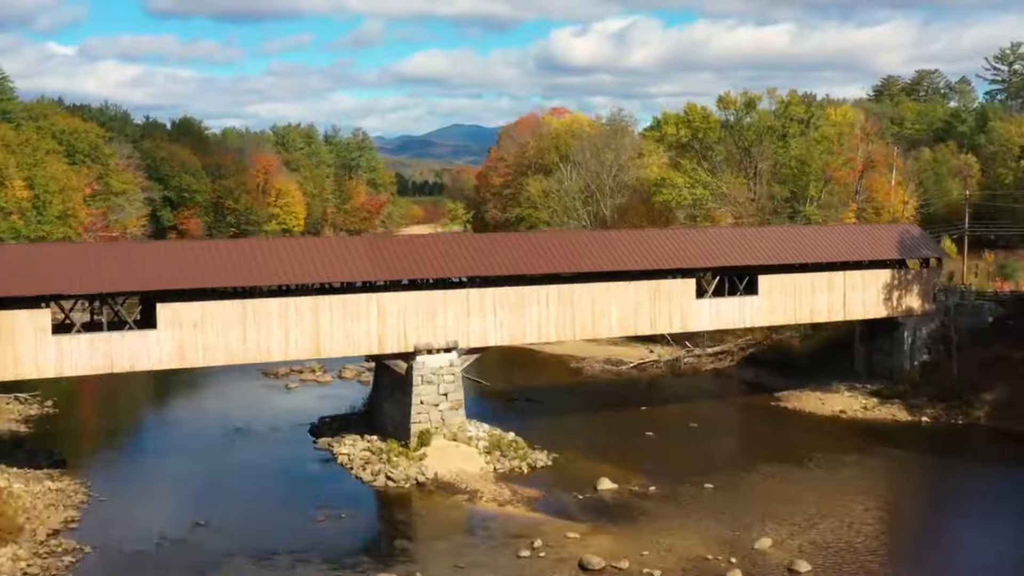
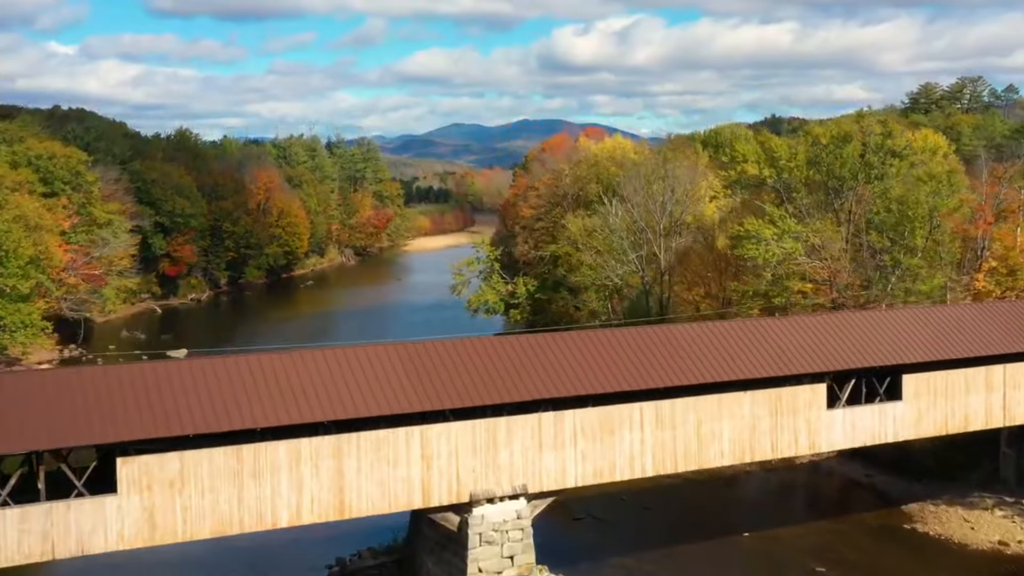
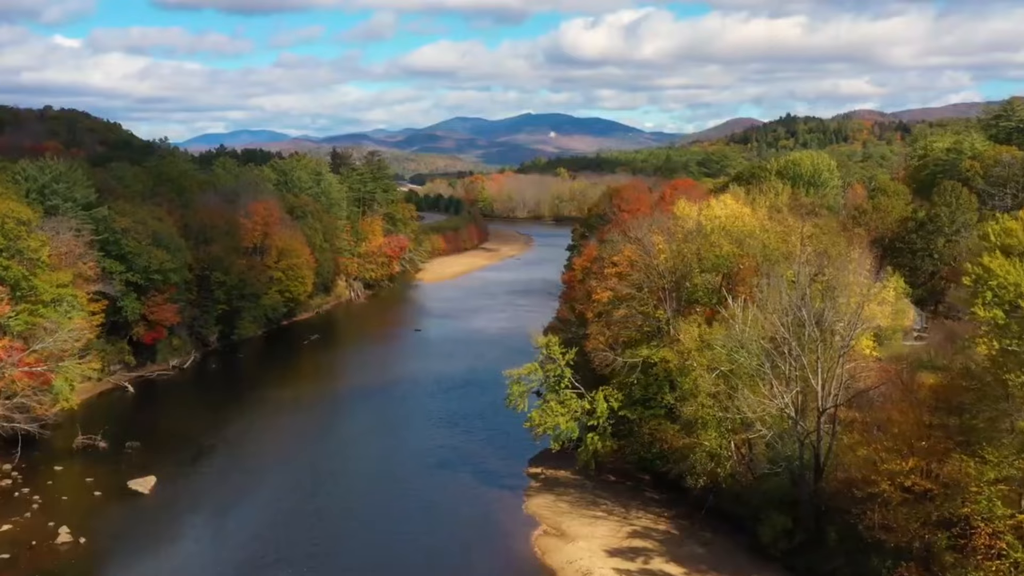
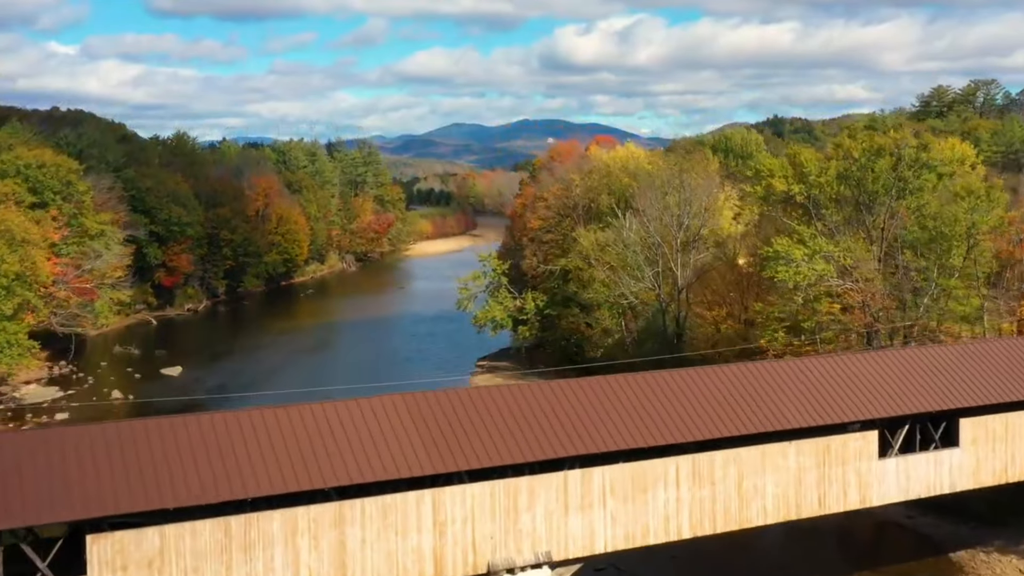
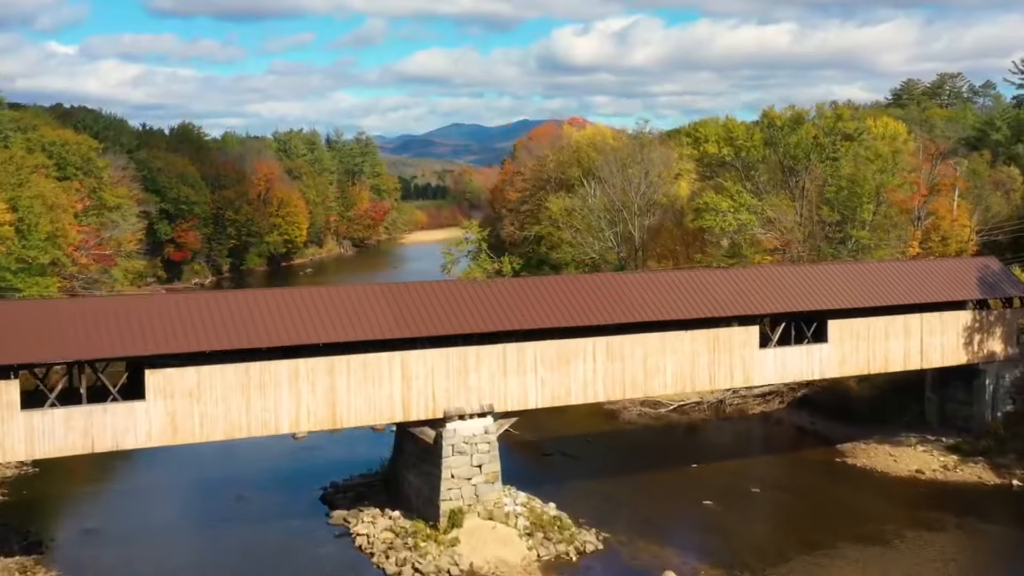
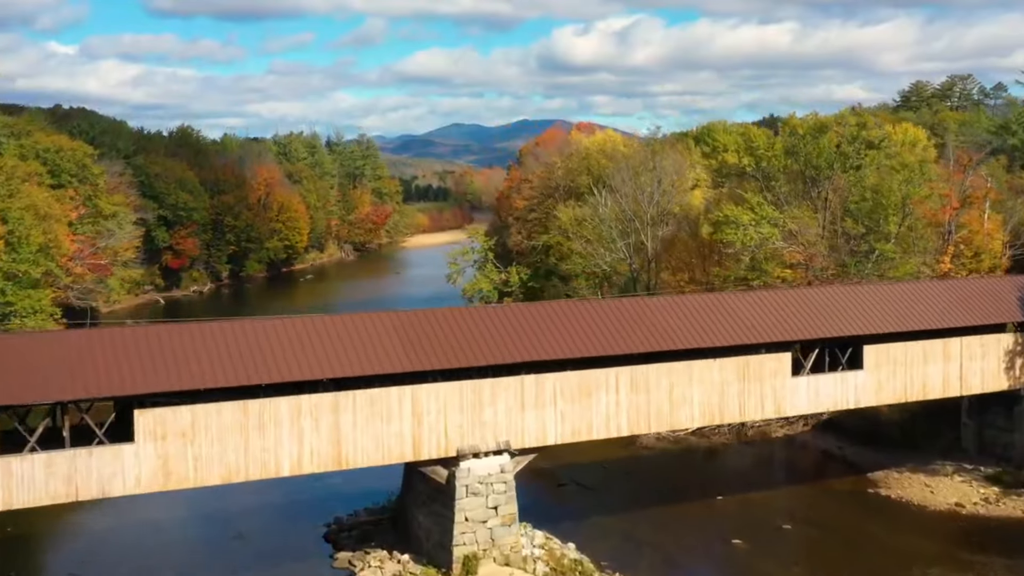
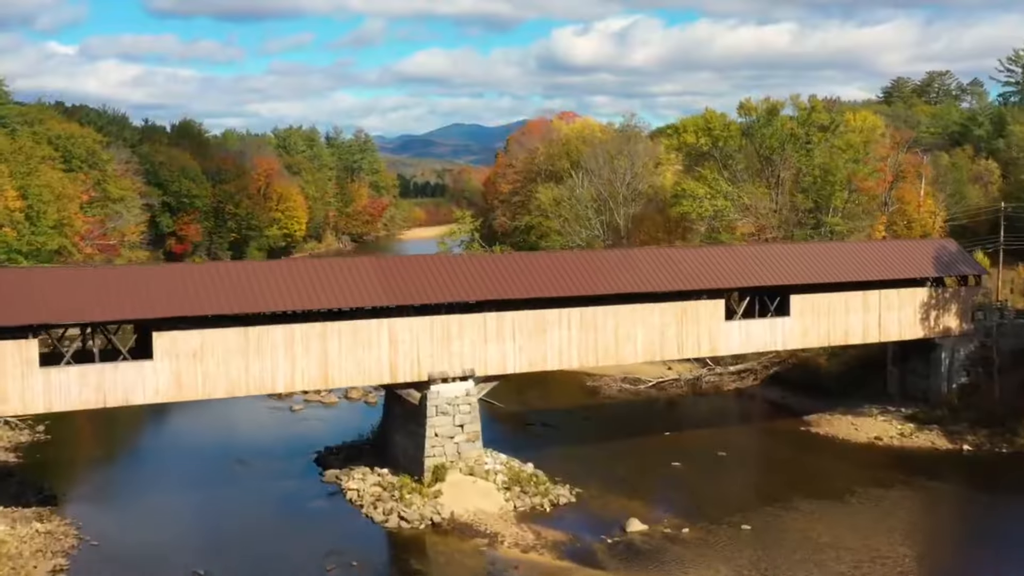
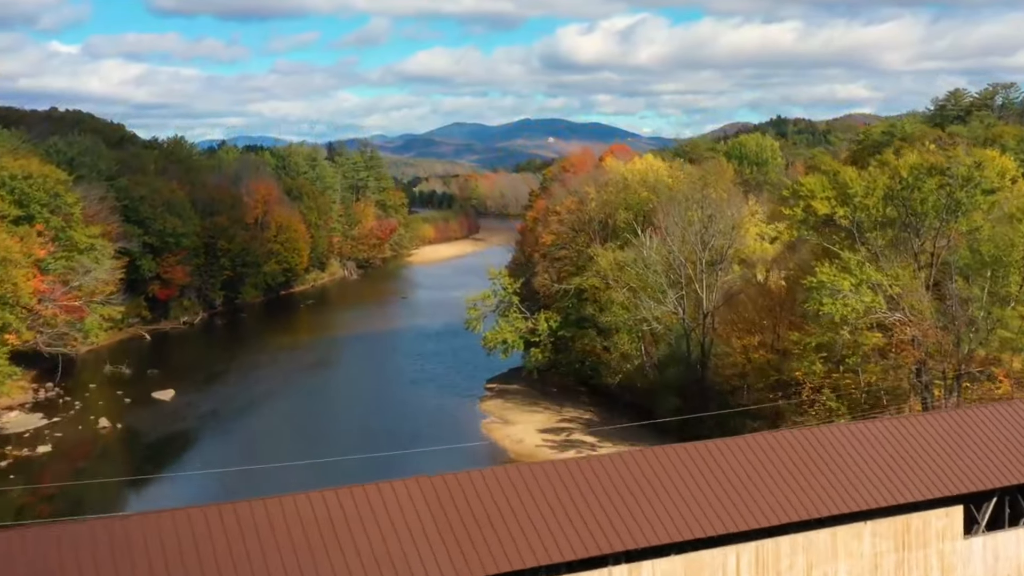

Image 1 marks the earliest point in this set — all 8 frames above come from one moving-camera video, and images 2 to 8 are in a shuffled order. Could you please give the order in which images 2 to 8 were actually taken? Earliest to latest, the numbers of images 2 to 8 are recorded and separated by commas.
7, 5, 6, 2, 4, 8, 3
